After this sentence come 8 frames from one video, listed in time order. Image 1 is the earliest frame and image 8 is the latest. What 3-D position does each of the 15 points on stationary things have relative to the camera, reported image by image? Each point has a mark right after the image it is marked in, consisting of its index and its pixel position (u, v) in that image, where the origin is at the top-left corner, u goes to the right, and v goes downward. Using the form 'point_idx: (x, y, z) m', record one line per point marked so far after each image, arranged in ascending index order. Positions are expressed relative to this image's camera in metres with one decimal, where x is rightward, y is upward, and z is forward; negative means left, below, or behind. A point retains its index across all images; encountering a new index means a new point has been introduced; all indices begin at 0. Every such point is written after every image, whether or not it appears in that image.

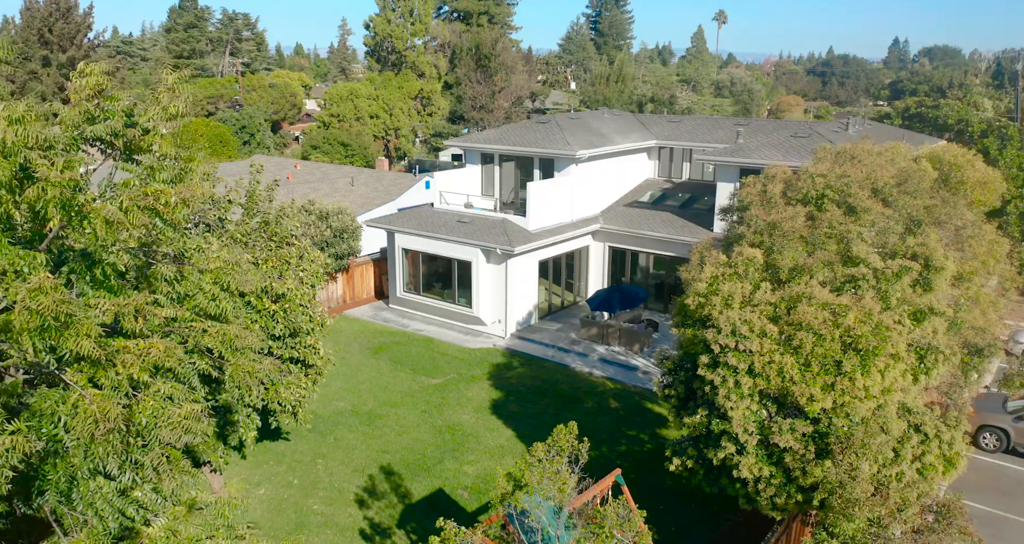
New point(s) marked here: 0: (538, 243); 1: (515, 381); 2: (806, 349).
0: (+0.6, +0.7, +18.5) m
1: (+0.1, -2.2, +15.8) m
2: (+3.1, -0.8, +8.3) m
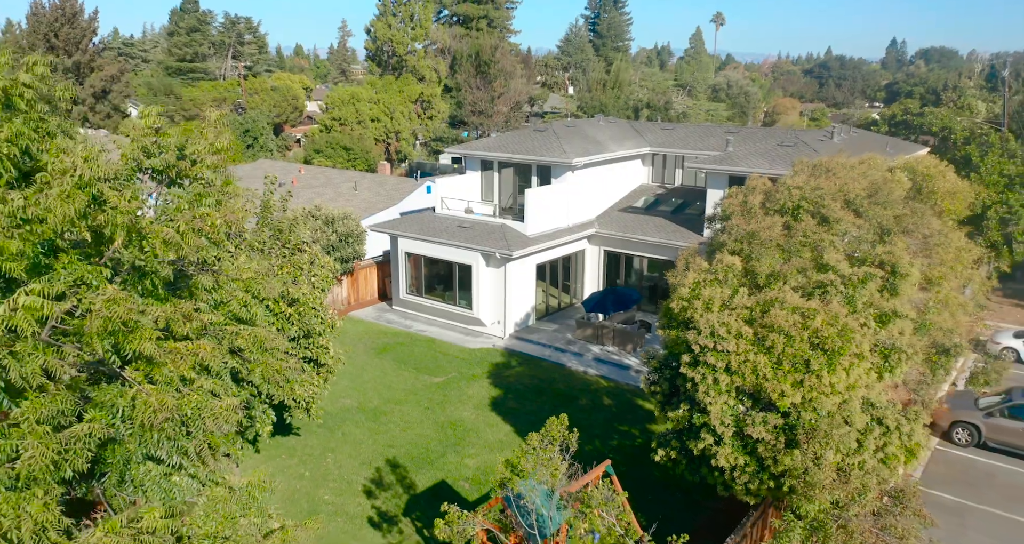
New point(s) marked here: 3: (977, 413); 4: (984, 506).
0: (+0.6, +0.6, +19.3) m
1: (0.0, -2.3, +16.6) m
2: (+3.1, -0.9, +9.1) m
3: (+8.8, -2.7, +14.8) m
4: (+7.8, -3.9, +12.9) m
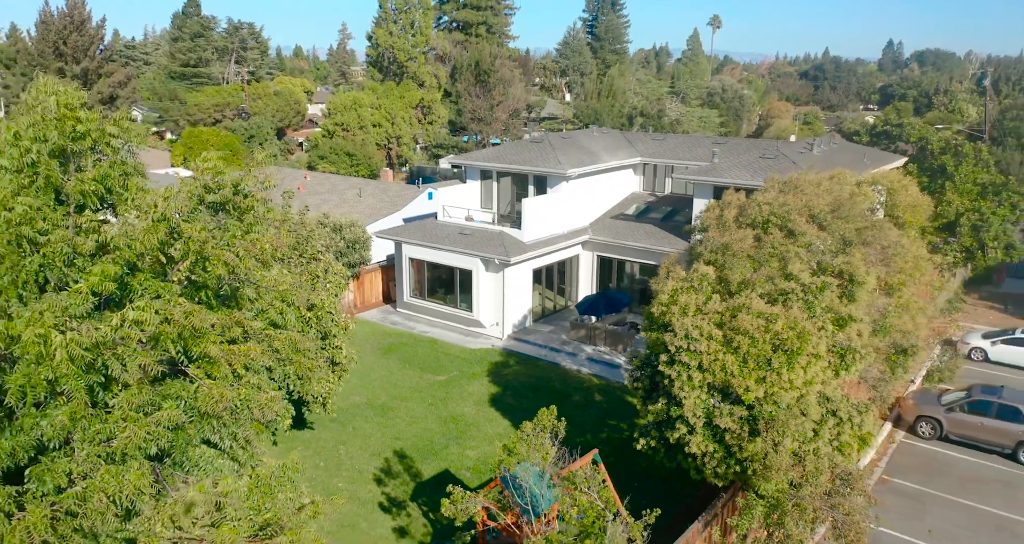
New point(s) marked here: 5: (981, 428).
0: (+0.5, +0.5, +20.6) m
1: (0.0, -2.4, +17.8) m
2: (+3.1, -1.0, +10.3) m
3: (+8.8, -2.8, +16.1) m
4: (+7.7, -4.0, +14.1) m
5: (+9.3, -3.1, +15.5) m
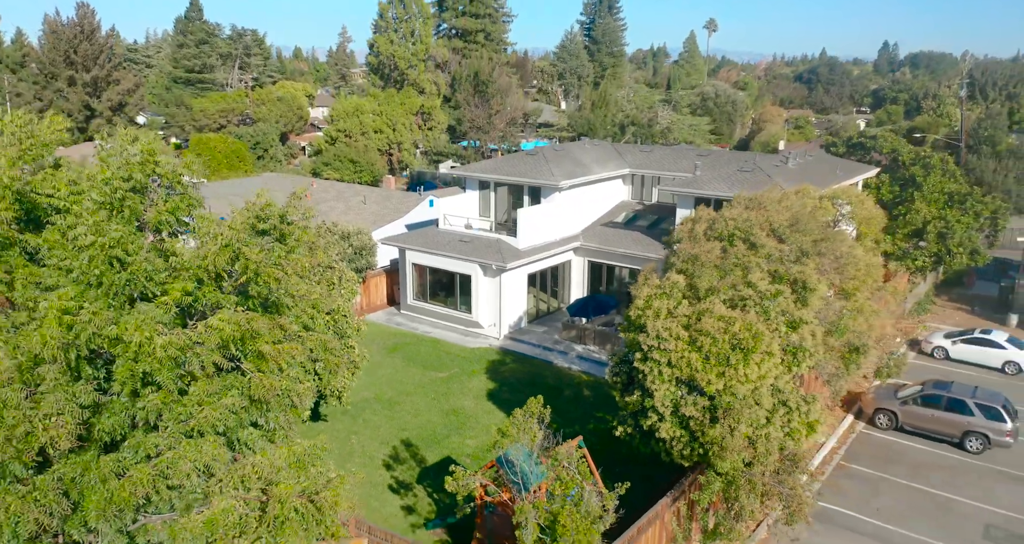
0: (+0.4, +0.4, +22.2) m
1: (-0.1, -2.5, +19.4) m
2: (+3.0, -1.2, +11.9) m
3: (+8.7, -2.9, +17.7) m
4: (+7.6, -4.1, +15.8) m
5: (+9.2, -3.2, +17.1) m
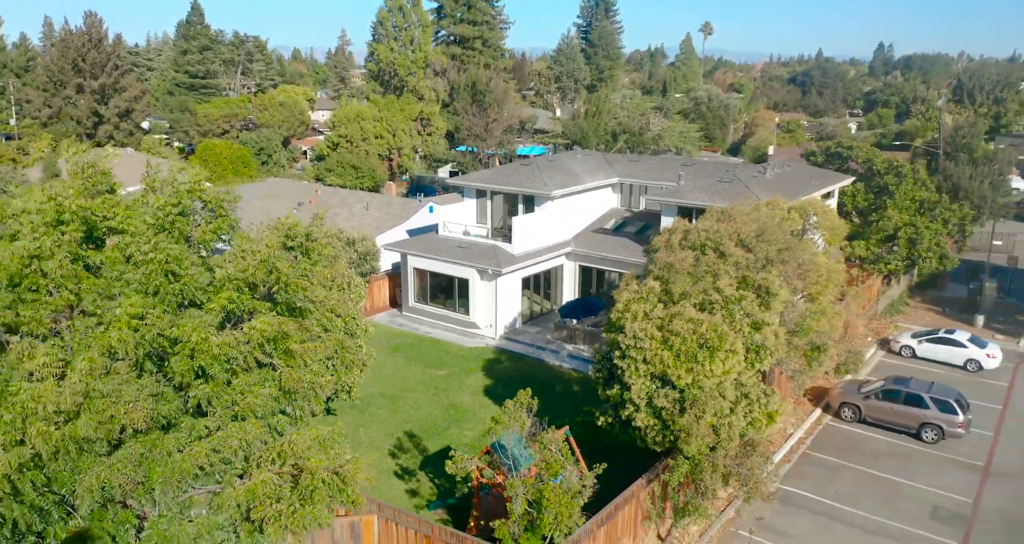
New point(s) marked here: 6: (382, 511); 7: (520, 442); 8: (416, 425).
0: (+0.3, +0.2, +23.7) m
1: (-0.3, -2.7, +20.9) m
2: (+2.8, -1.3, +13.5) m
3: (+8.6, -3.1, +19.3) m
4: (+7.5, -4.3, +17.3) m
5: (+9.1, -3.3, +18.7) m
6: (-2.1, -3.8, +12.4) m
7: (+0.1, -2.7, +12.3) m
8: (-2.2, -3.5, +17.8) m
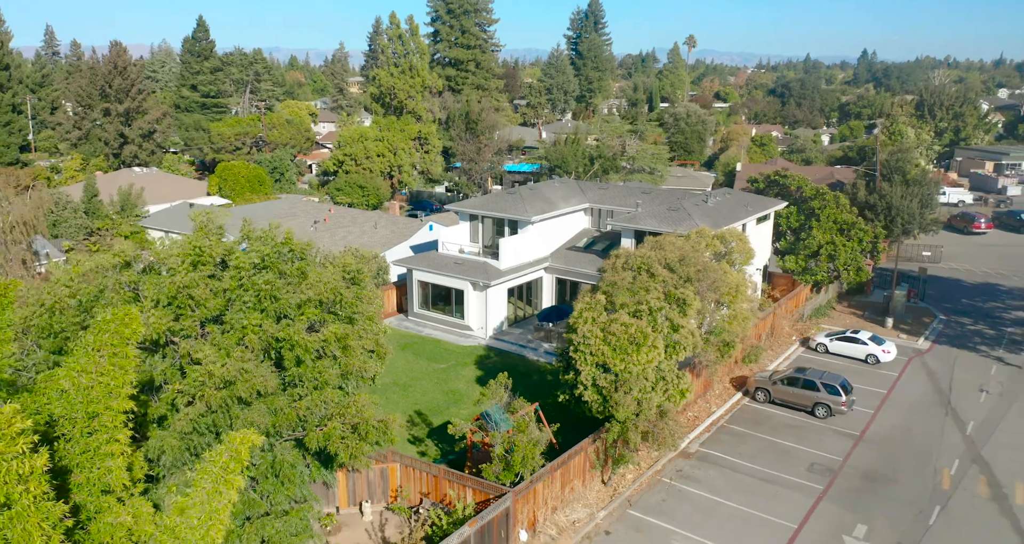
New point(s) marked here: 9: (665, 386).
0: (-0.2, -0.2, +29.0) m
1: (-0.7, -3.1, +26.2) m
2: (+2.4, -1.7, +18.8) m
3: (+8.1, -3.5, +24.6) m
4: (+7.1, -4.7, +22.6) m
5: (+8.6, -3.7, +24.0) m
6: (-2.5, -4.2, +17.6) m
7: (-0.3, -3.1, +17.6) m
8: (-2.6, -3.9, +23.1) m
9: (+3.7, -2.8, +18.8) m
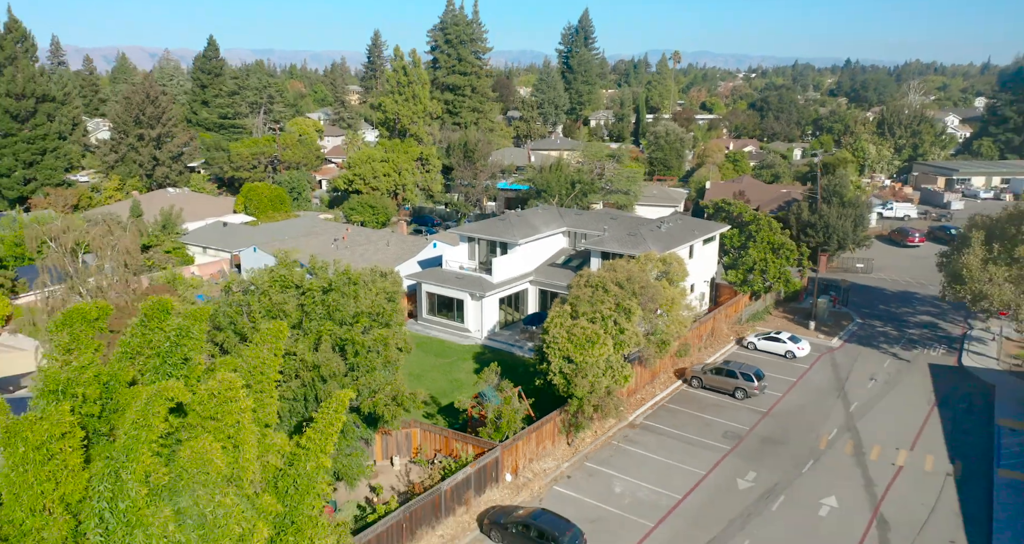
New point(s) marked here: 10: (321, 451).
0: (-0.7, -0.8, +36.0) m
1: (-1.1, -3.7, +33.2) m
2: (+2.1, -2.3, +25.8) m
3: (+7.7, -4.1, +31.6) m
4: (+6.7, -5.3, +29.6) m
5: (+8.2, -4.3, +31.1) m
6: (-2.9, -4.8, +24.6) m
7: (-0.6, -3.7, +24.5) m
8: (-3.0, -4.5, +30.1) m
9: (+3.3, -3.4, +25.8) m
10: (-3.8, -3.6, +15.6) m
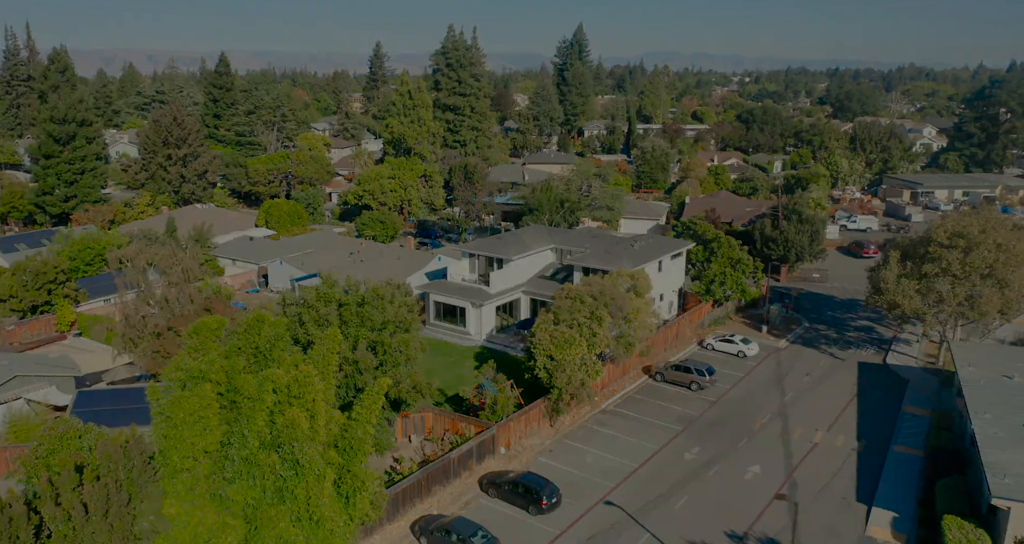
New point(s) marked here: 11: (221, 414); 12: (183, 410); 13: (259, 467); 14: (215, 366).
0: (-0.9, -1.5, +42.4) m
1: (-1.4, -4.4, +39.6) m
2: (+1.8, -2.9, +32.2) m
3: (+7.4, -4.7, +38.0) m
4: (+6.4, -5.9, +36.1) m
5: (+8.0, -5.0, +37.5) m
6: (-3.1, -5.5, +31.0) m
7: (-0.9, -4.4, +30.9) m
8: (-3.3, -5.2, +36.4) m
9: (+3.1, -4.0, +32.2) m
10: (-4.1, -4.2, +22.0) m
11: (-7.3, -3.5, +19.5) m
12: (-7.9, -3.3, +18.7) m
13: (-6.0, -4.6, +18.7) m
14: (-7.6, -2.4, +19.9) m
